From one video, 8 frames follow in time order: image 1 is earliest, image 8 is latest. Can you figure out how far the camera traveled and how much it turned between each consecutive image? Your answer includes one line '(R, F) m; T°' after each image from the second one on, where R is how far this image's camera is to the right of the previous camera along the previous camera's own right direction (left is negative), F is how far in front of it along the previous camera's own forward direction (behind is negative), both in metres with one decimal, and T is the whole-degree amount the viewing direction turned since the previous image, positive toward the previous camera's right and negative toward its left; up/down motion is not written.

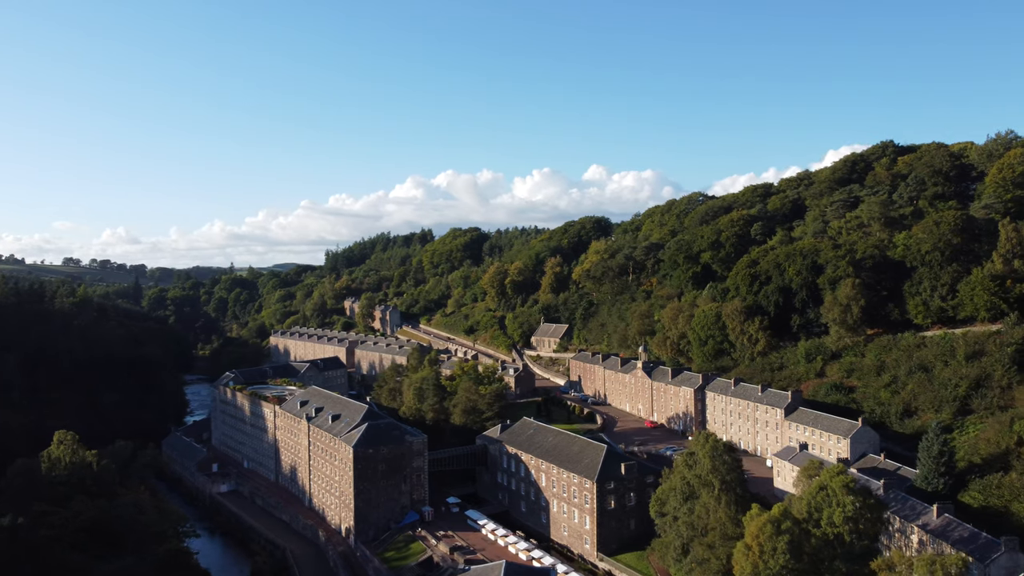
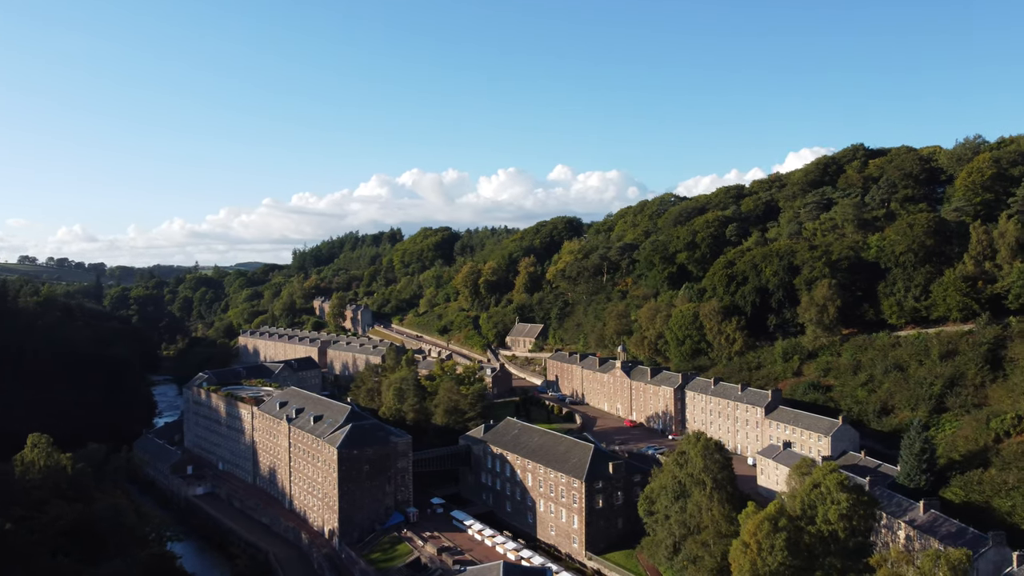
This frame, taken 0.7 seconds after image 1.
(-1.0, 0.0) m; +2°
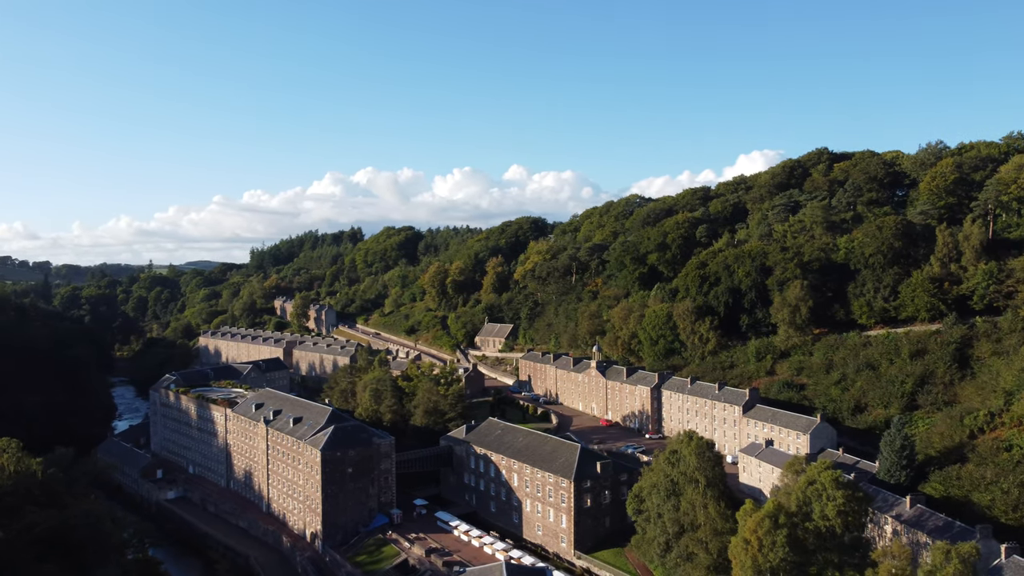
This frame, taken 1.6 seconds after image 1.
(-1.5, 0.0) m; +3°
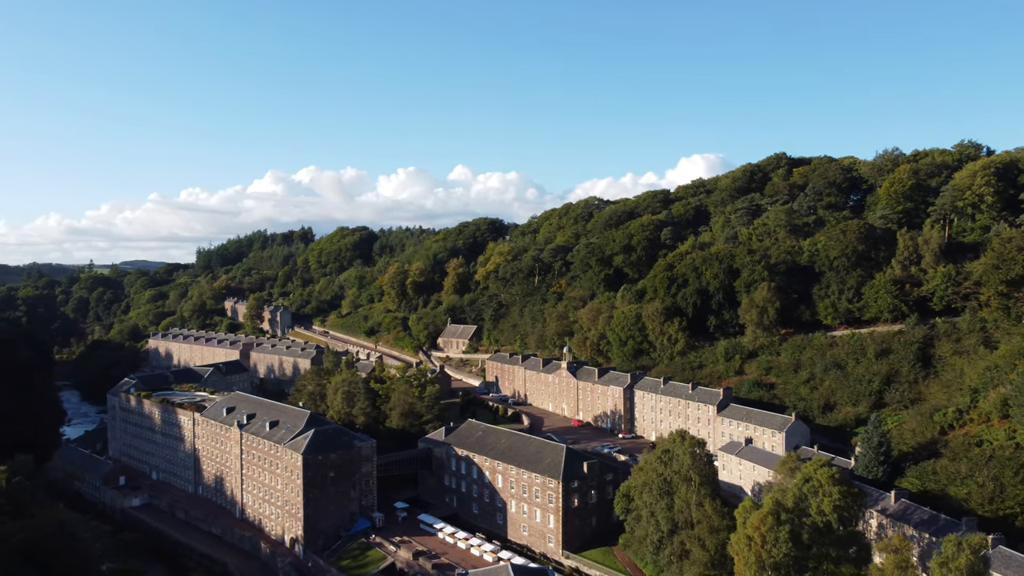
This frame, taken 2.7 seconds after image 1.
(-1.9, 0.0) m; +4°
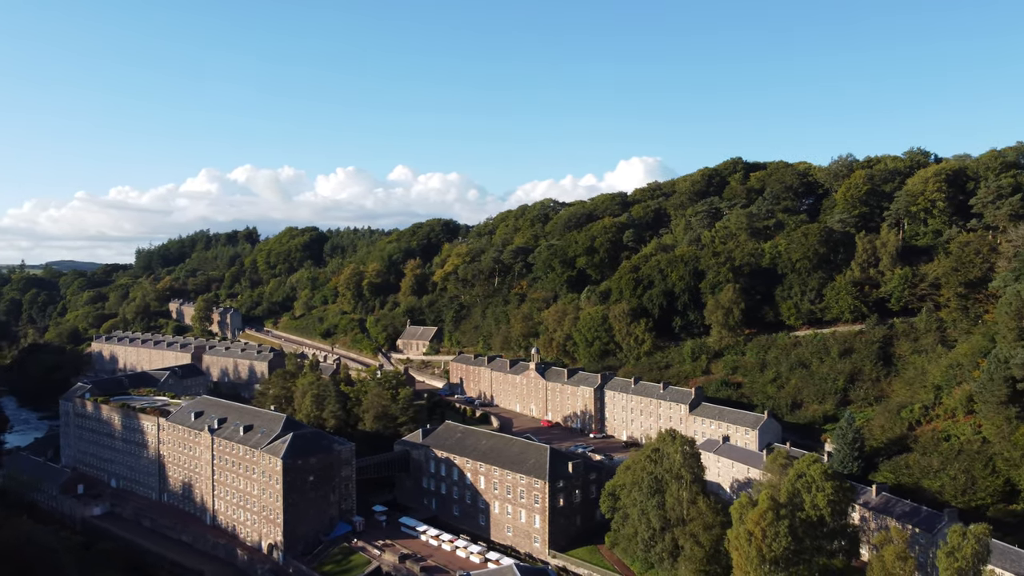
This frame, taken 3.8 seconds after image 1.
(-2.0, -0.1) m; +4°
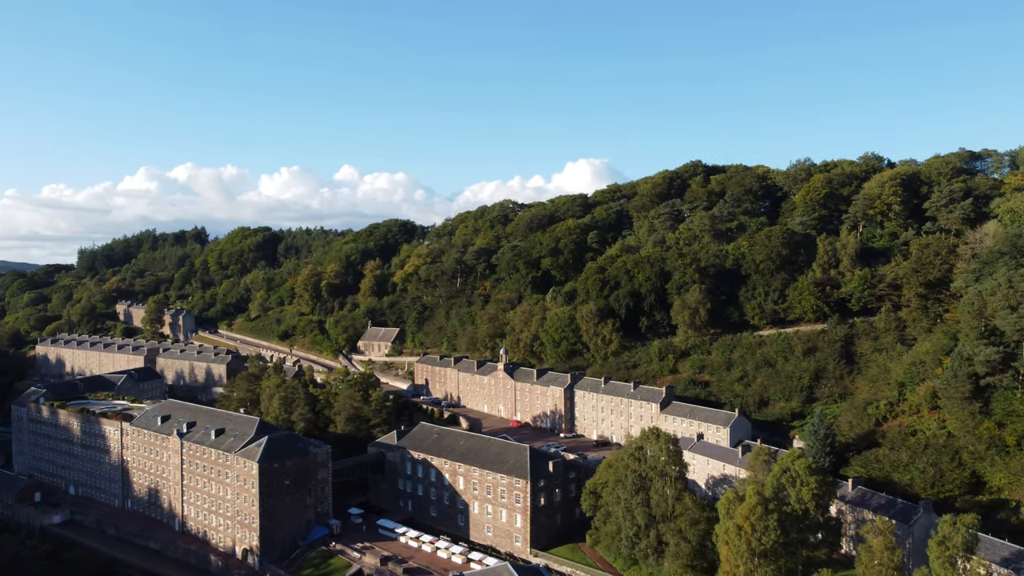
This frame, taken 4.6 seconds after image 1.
(-1.5, -0.1) m; +4°
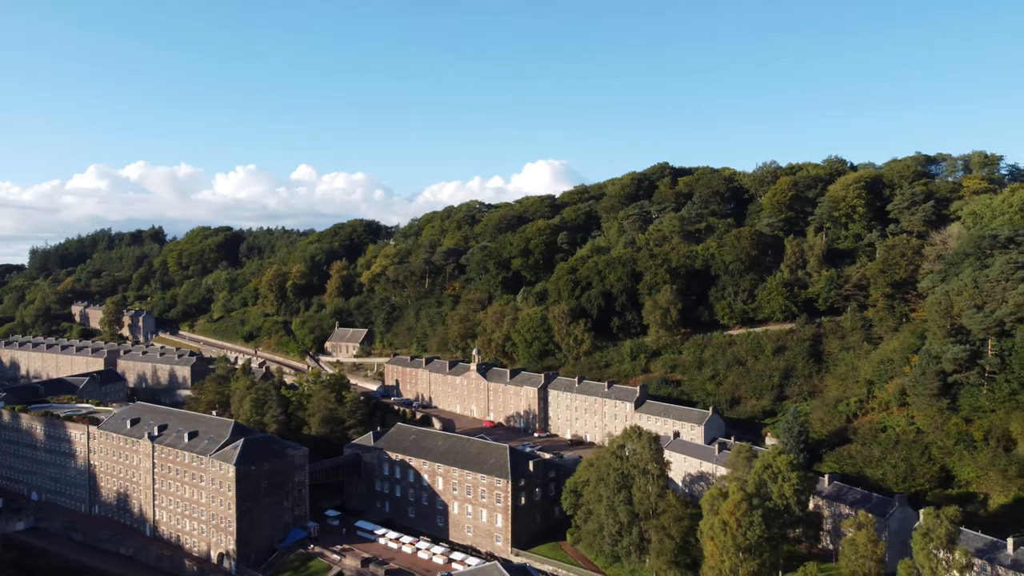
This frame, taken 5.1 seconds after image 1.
(-1.0, -0.1) m; +3°
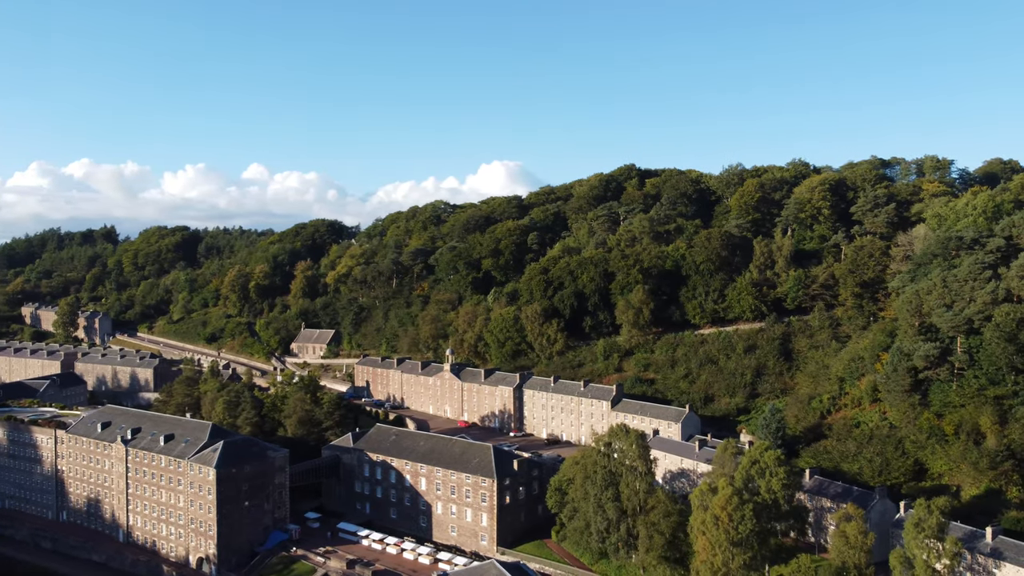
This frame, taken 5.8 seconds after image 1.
(-1.3, -0.2) m; +3°
